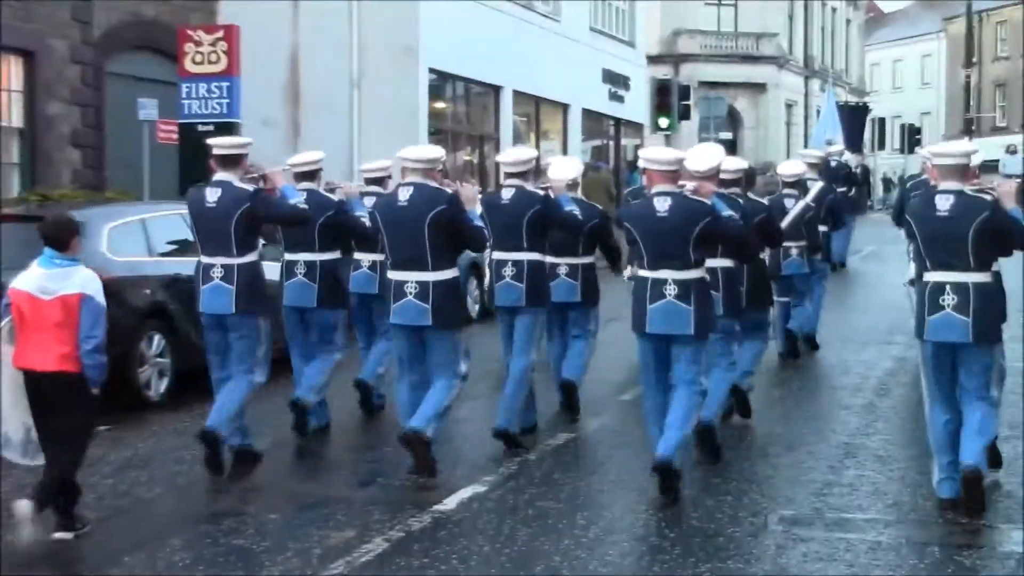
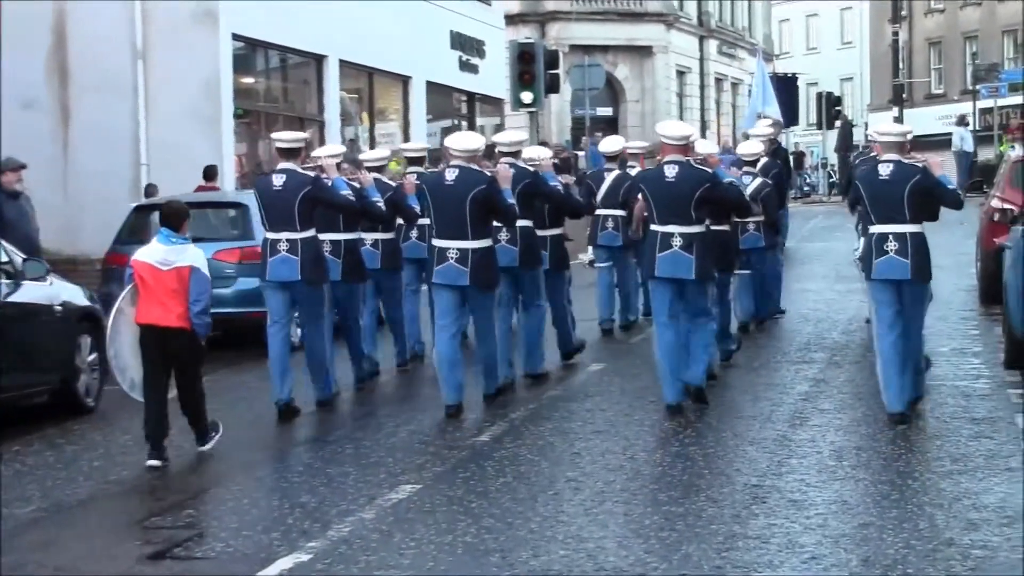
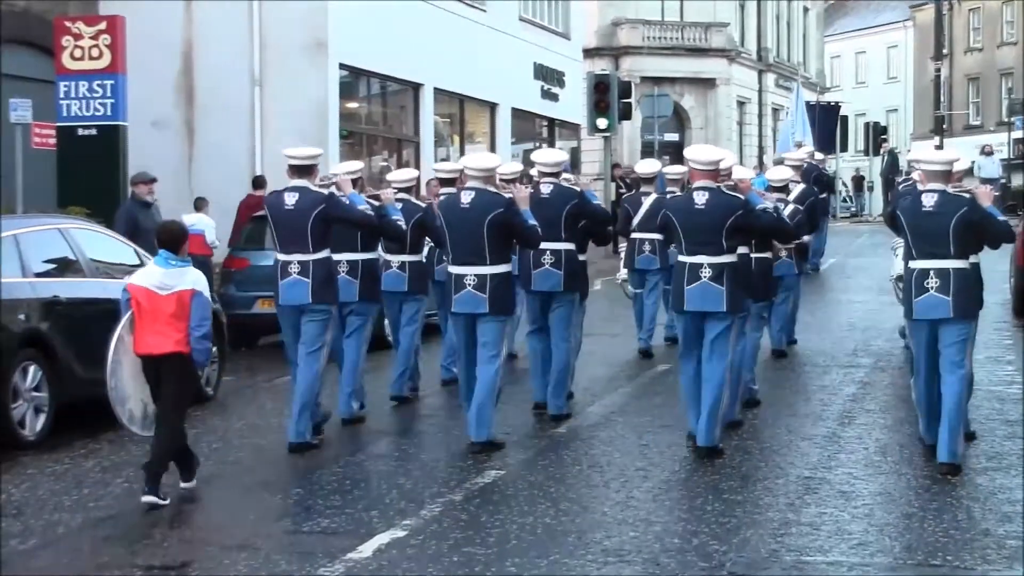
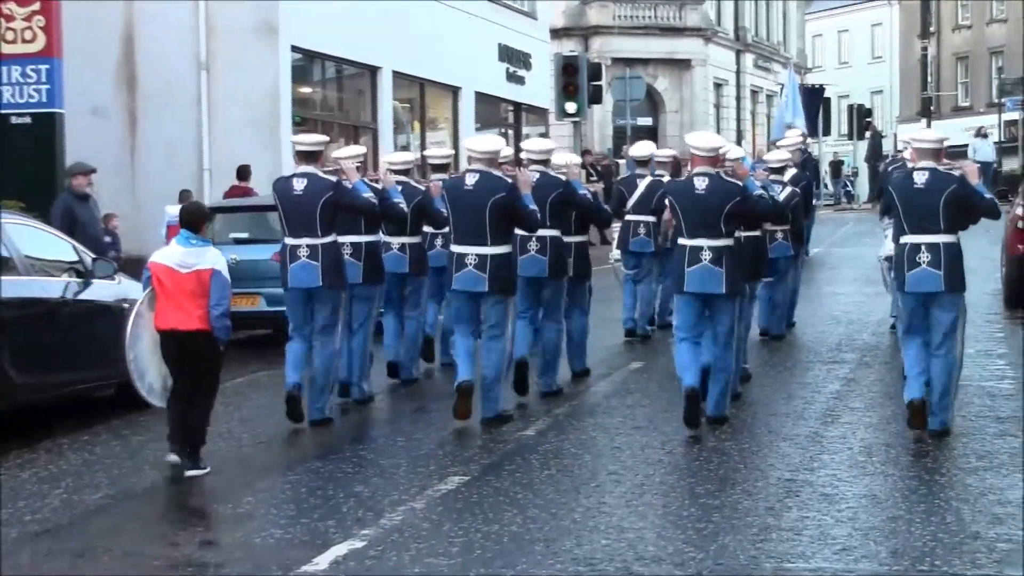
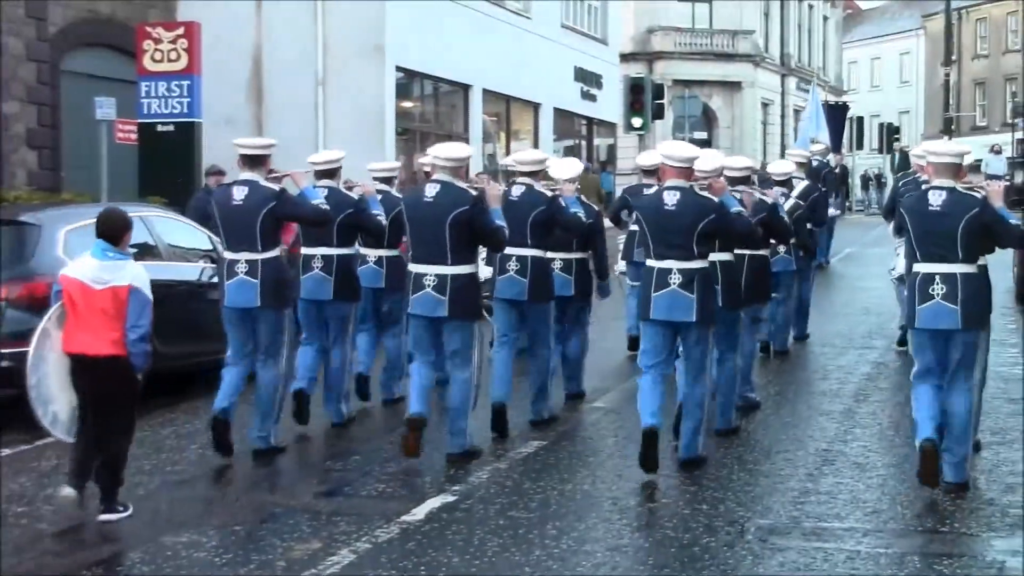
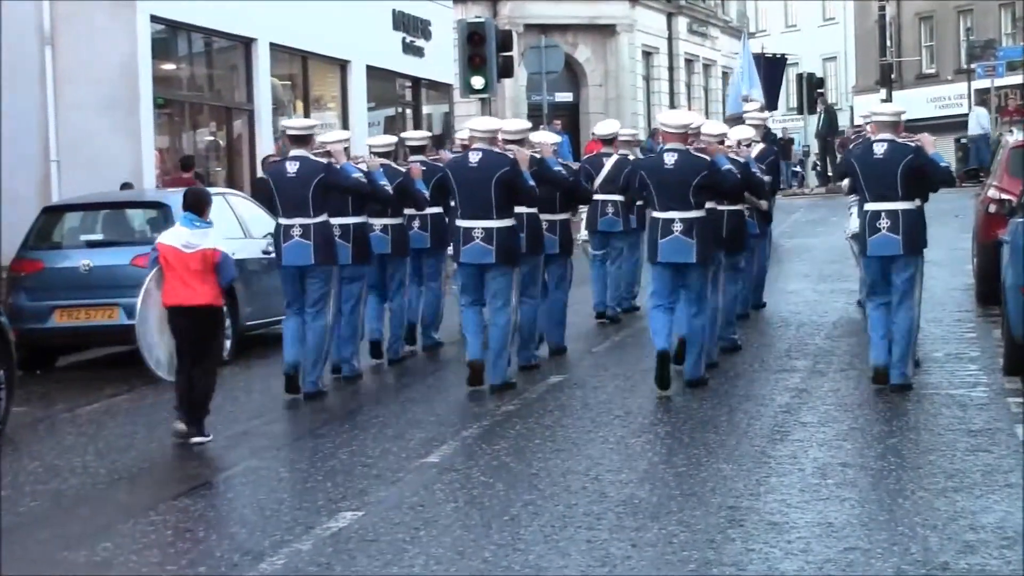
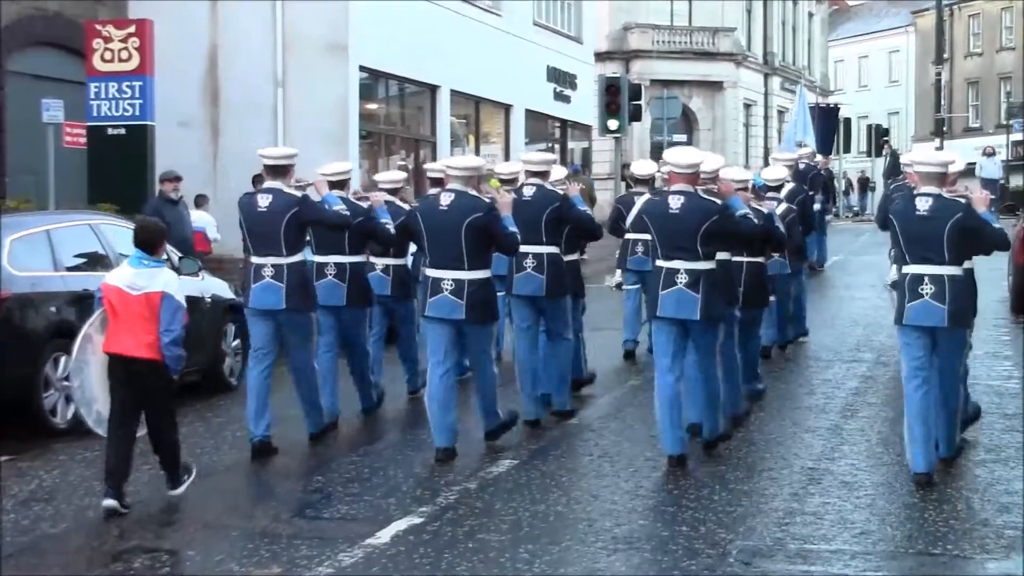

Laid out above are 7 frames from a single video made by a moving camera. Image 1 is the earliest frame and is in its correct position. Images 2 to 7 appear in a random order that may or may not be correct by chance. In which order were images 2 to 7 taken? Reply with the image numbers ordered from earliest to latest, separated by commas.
5, 7, 3, 4, 2, 6
